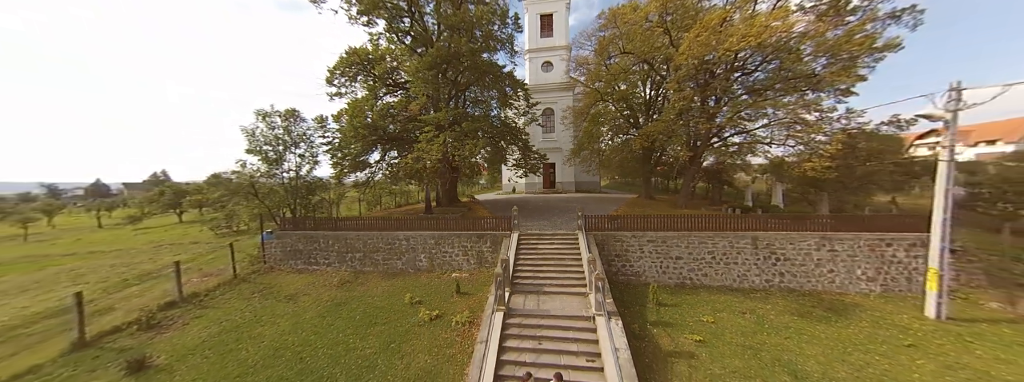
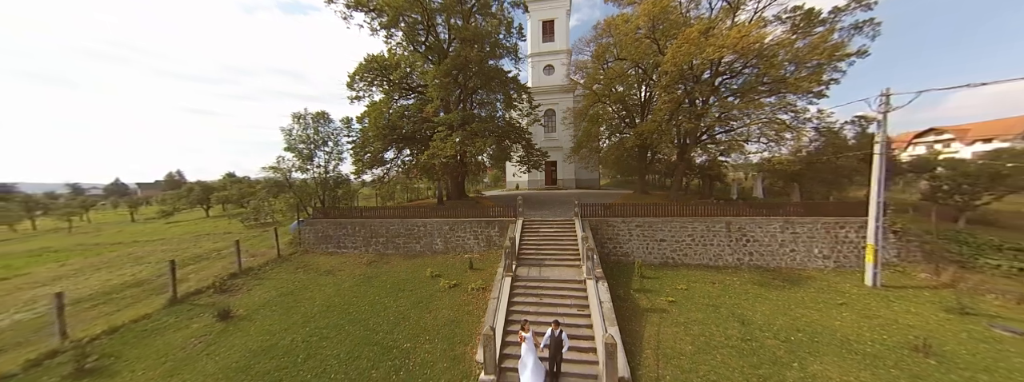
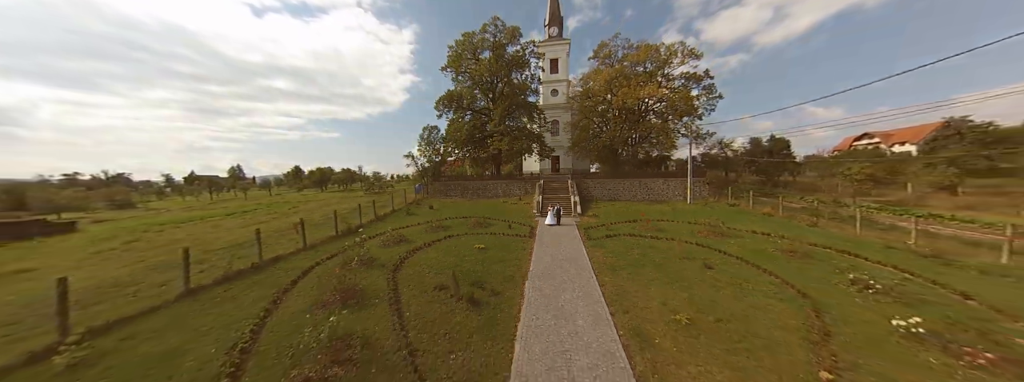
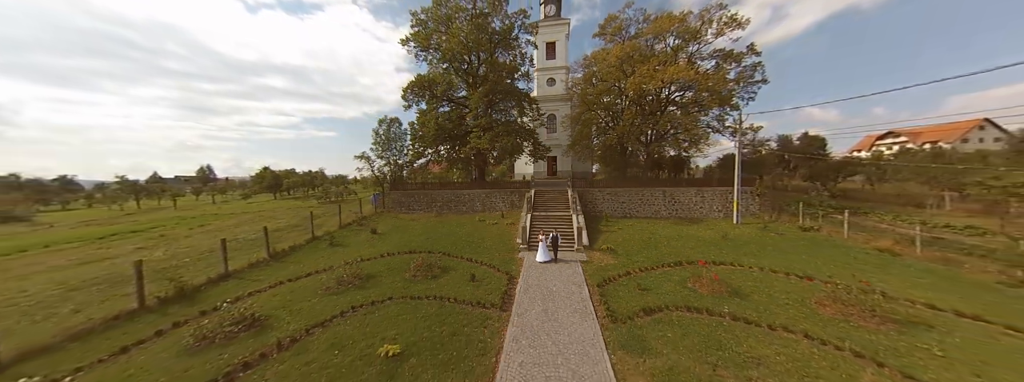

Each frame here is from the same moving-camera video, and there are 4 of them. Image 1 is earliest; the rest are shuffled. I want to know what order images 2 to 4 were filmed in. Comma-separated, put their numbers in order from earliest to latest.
2, 4, 3
